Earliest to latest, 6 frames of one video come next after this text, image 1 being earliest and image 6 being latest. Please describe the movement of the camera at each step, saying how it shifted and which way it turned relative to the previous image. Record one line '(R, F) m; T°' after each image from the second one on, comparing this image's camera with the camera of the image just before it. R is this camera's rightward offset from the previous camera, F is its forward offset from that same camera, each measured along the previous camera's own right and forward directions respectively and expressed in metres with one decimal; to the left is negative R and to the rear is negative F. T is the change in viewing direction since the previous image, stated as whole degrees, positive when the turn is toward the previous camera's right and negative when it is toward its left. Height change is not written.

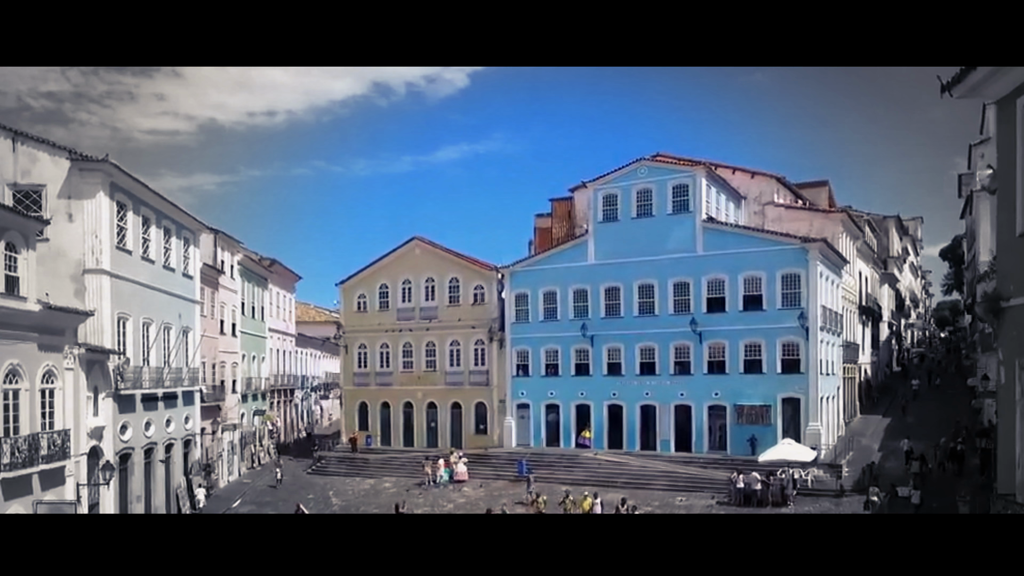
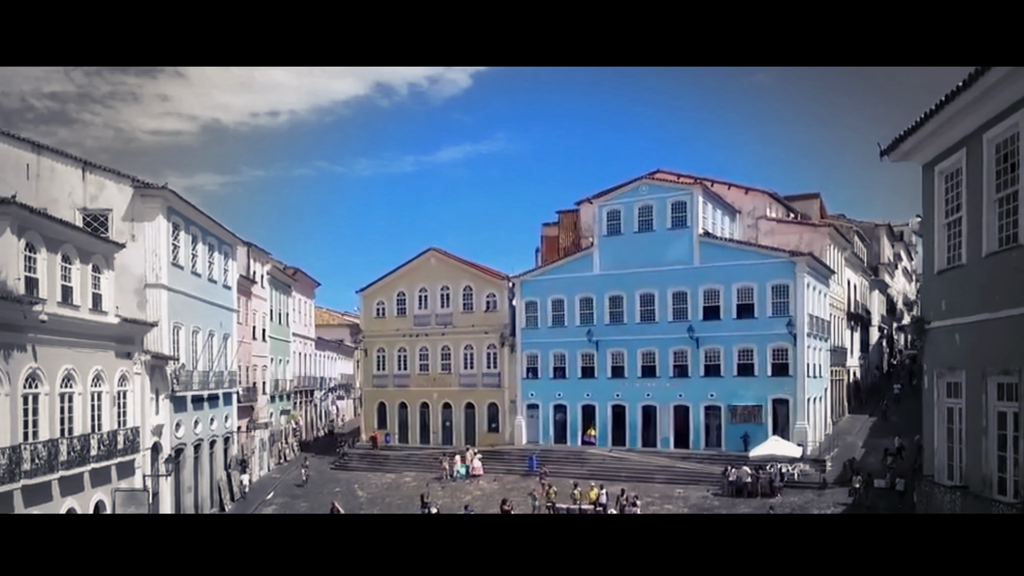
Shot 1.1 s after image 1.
(-0.1, -0.8) m; 0°
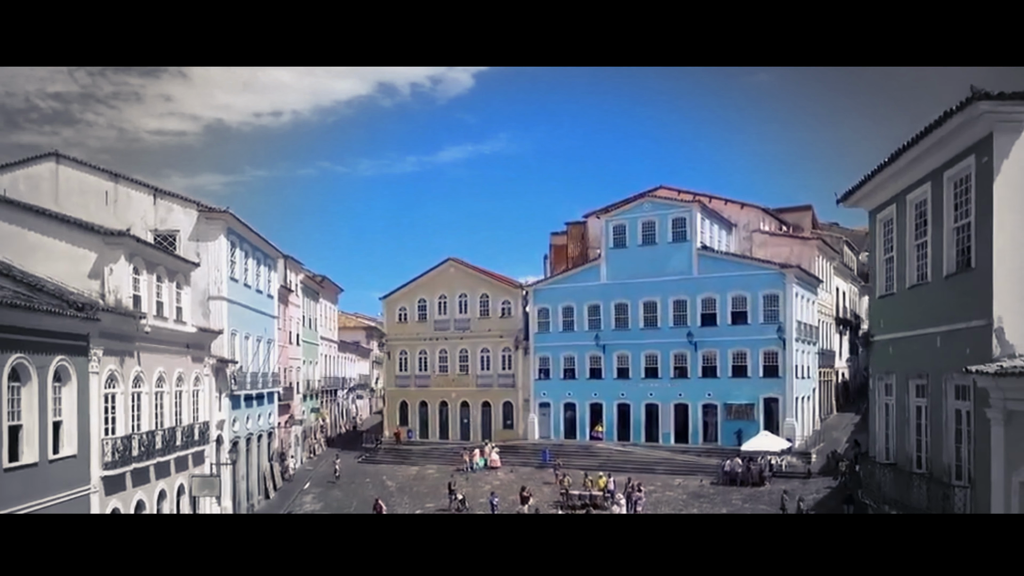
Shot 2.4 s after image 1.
(-0.2, -1.0) m; 0°
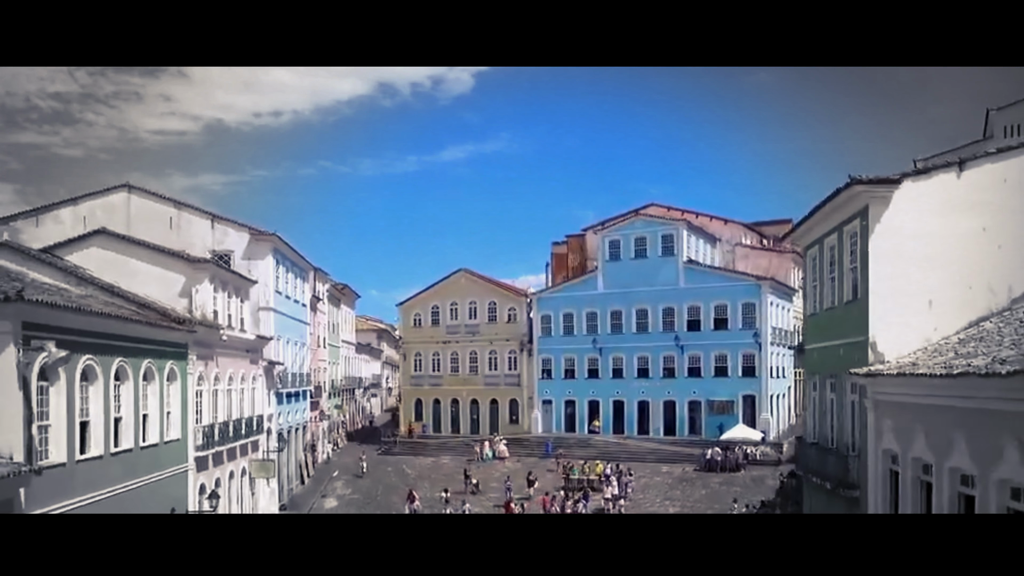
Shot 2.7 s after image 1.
(-0.1, -1.3) m; 0°
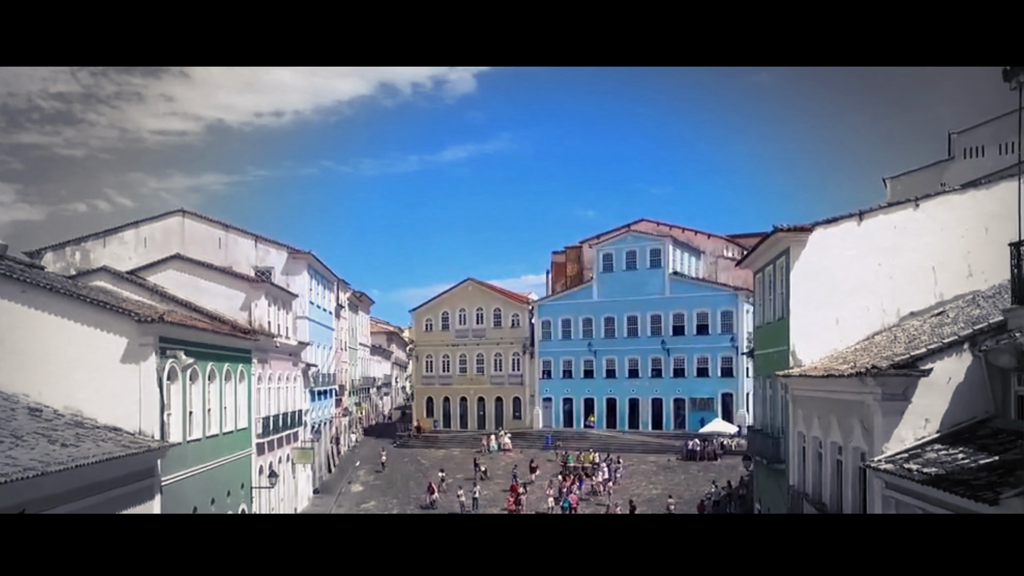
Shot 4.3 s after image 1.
(0.0, -1.4) m; 0°
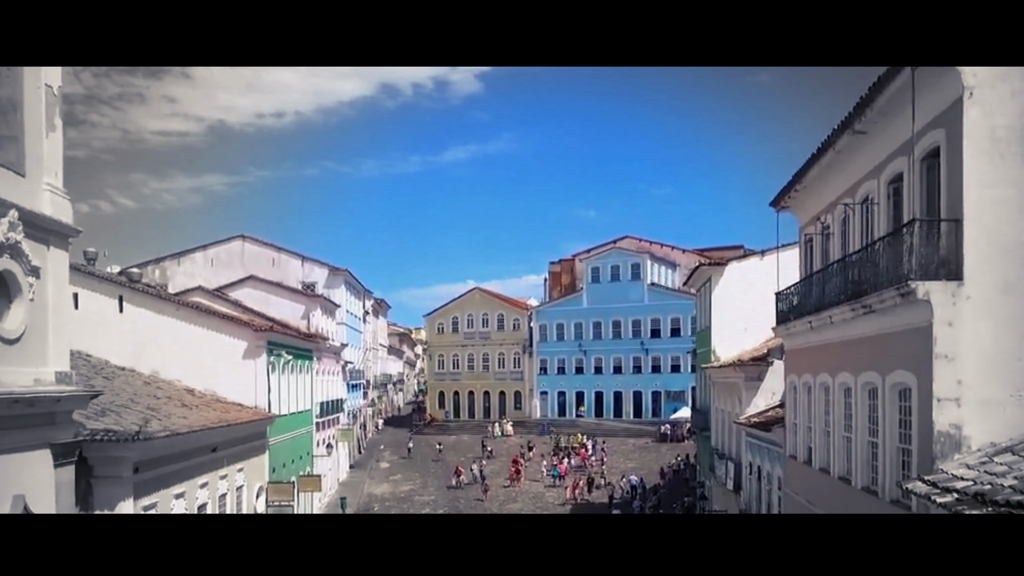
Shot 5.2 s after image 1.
(0.0, -2.4) m; 0°
